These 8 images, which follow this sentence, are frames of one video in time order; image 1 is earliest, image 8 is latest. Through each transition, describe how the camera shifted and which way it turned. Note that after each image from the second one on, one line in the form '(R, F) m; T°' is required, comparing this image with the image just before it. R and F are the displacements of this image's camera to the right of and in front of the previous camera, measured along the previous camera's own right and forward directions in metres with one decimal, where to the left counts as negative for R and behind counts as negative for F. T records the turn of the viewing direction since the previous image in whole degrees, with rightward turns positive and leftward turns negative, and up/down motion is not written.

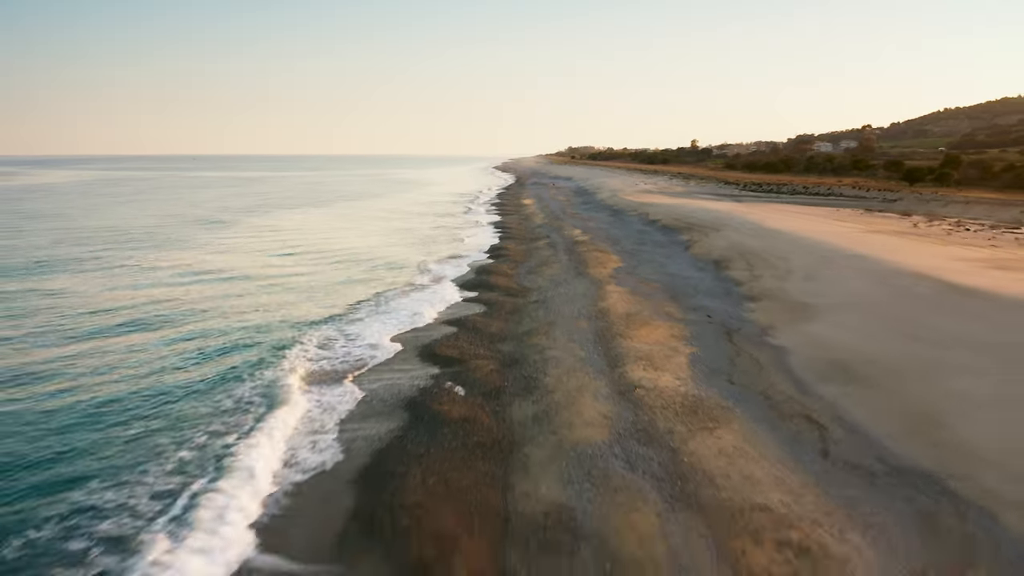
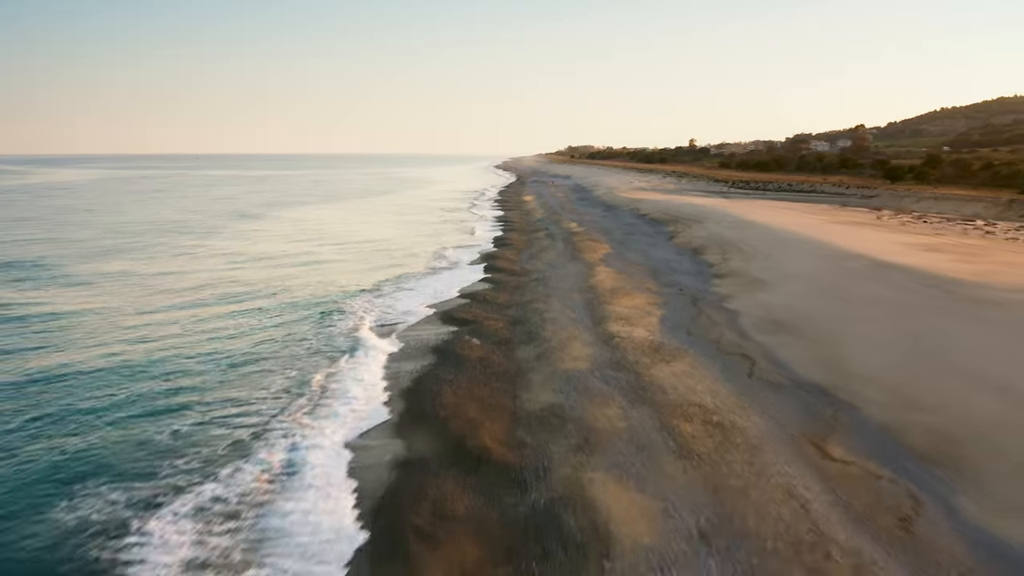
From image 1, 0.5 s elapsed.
(-0.1, -2.5) m; 0°
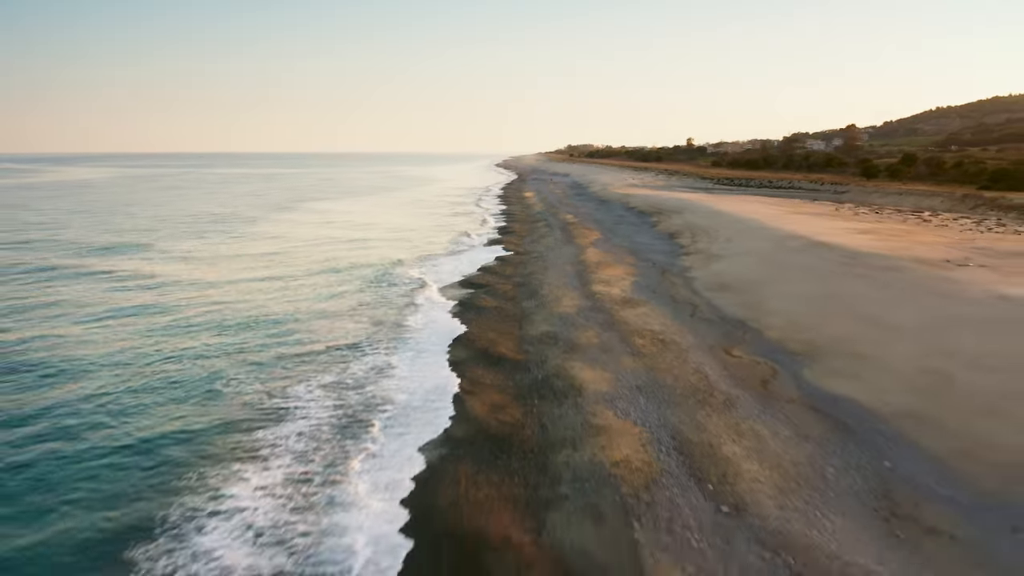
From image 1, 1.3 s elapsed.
(-0.1, -3.6) m; 0°
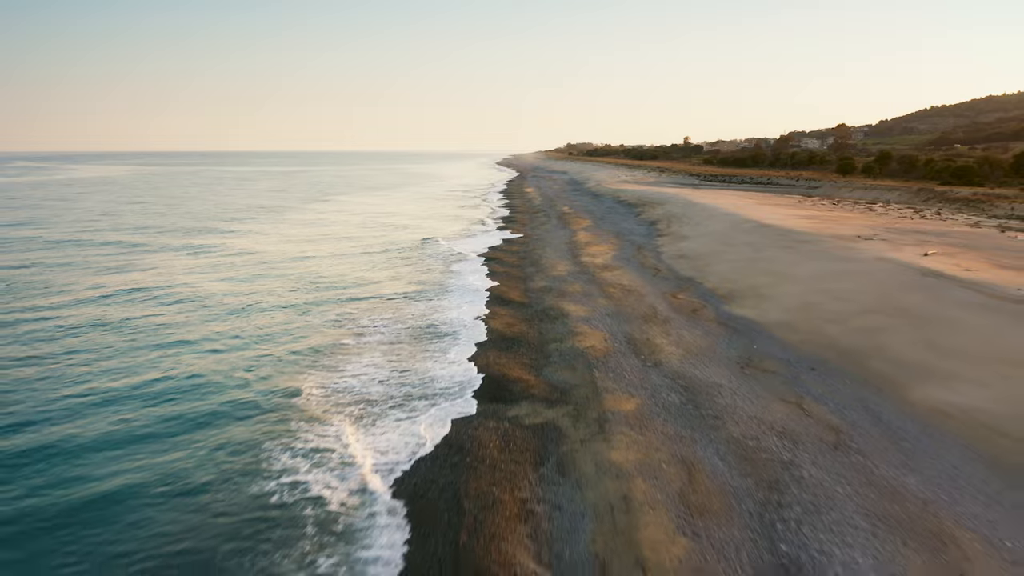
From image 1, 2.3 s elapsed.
(-0.1, -4.2) m; 0°
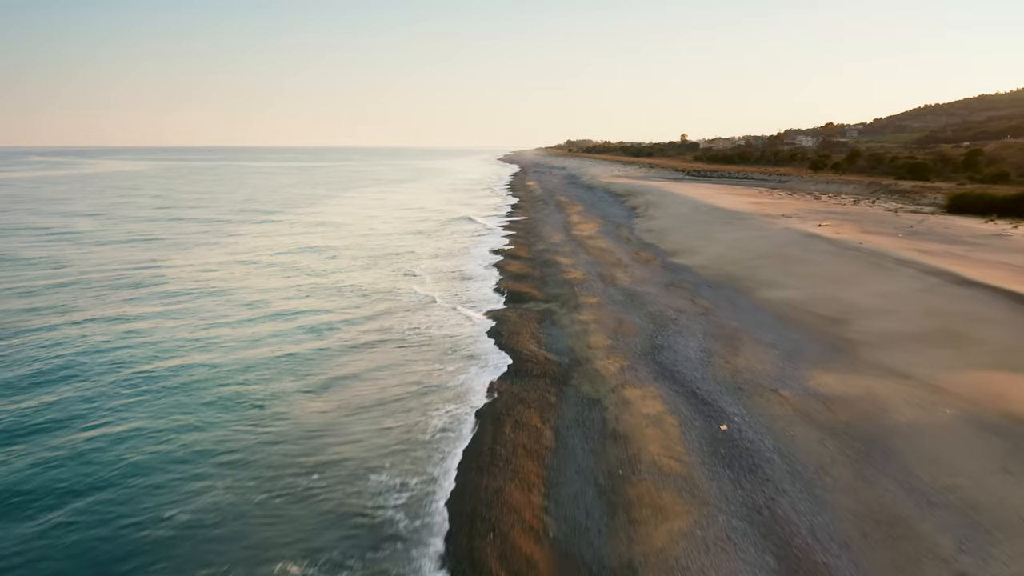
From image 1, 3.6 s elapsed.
(-0.2, -6.1) m; 0°
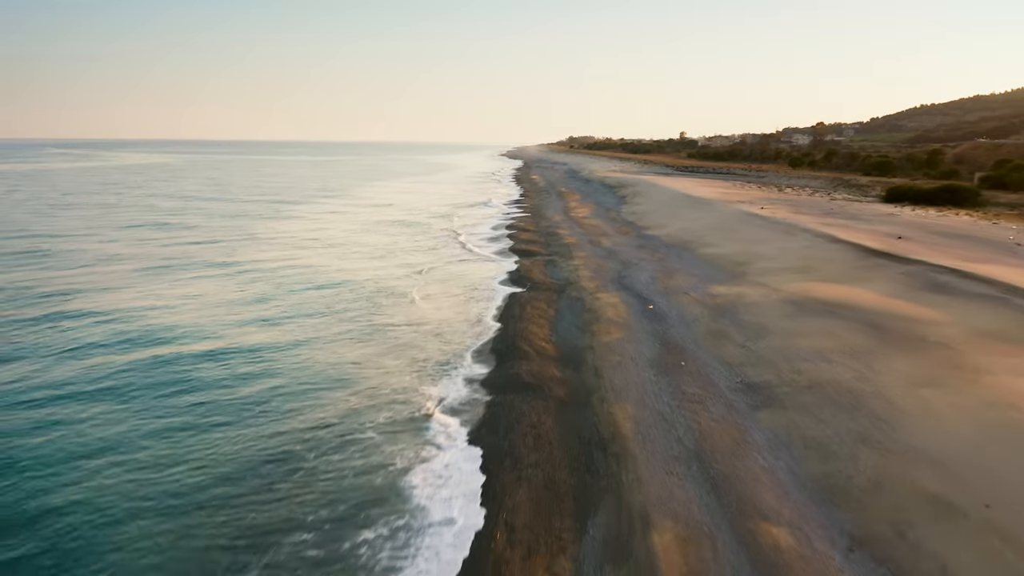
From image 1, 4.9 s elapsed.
(-0.3, -6.3) m; 0°
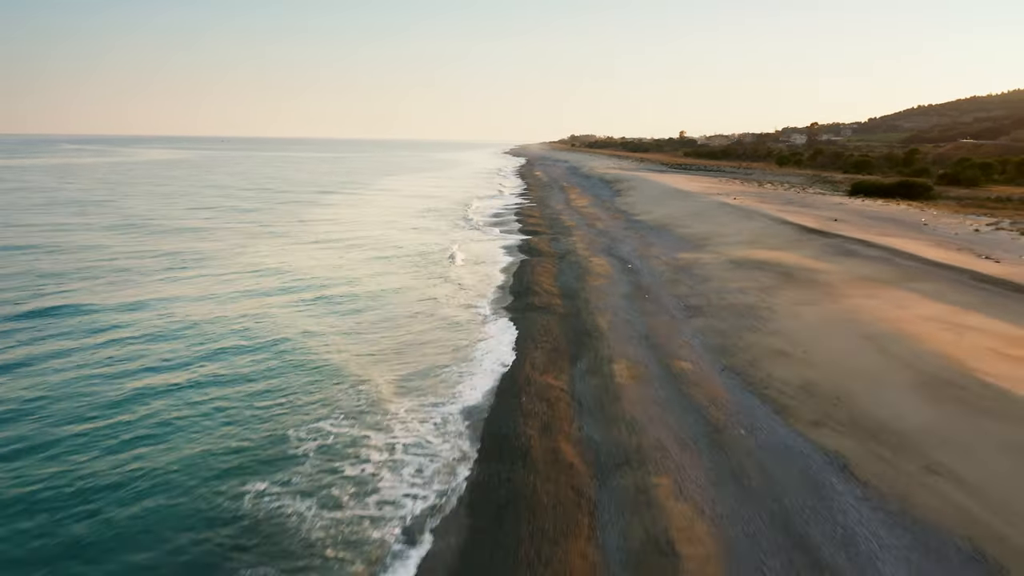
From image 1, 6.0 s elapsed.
(-0.3, -4.8) m; 0°
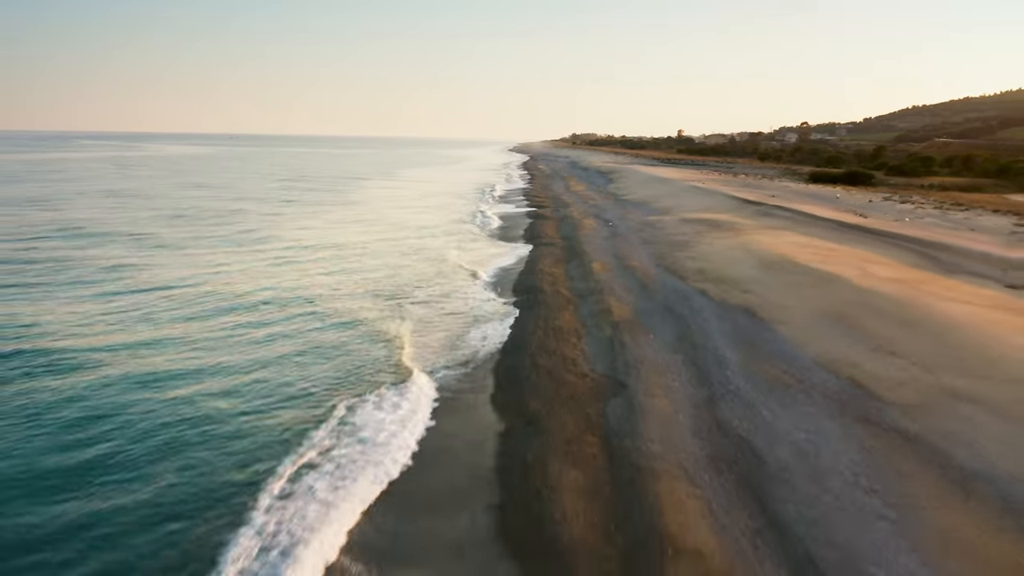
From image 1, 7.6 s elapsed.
(-0.4, -7.3) m; 0°
